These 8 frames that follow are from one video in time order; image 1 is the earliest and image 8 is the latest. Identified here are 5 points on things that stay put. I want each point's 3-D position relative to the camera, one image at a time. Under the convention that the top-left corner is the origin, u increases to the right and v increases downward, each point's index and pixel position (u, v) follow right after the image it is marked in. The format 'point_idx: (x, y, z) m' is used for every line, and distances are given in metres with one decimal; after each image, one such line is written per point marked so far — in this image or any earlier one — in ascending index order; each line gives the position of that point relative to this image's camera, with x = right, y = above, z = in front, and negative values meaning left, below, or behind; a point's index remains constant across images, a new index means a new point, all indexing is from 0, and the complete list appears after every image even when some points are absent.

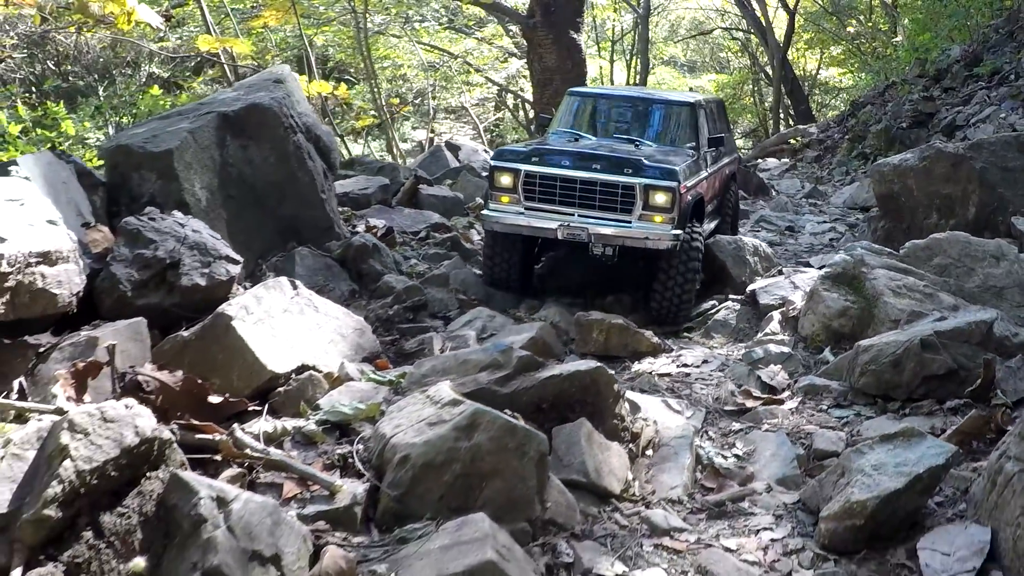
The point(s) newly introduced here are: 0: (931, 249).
0: (+2.0, +0.2, +6.9) m
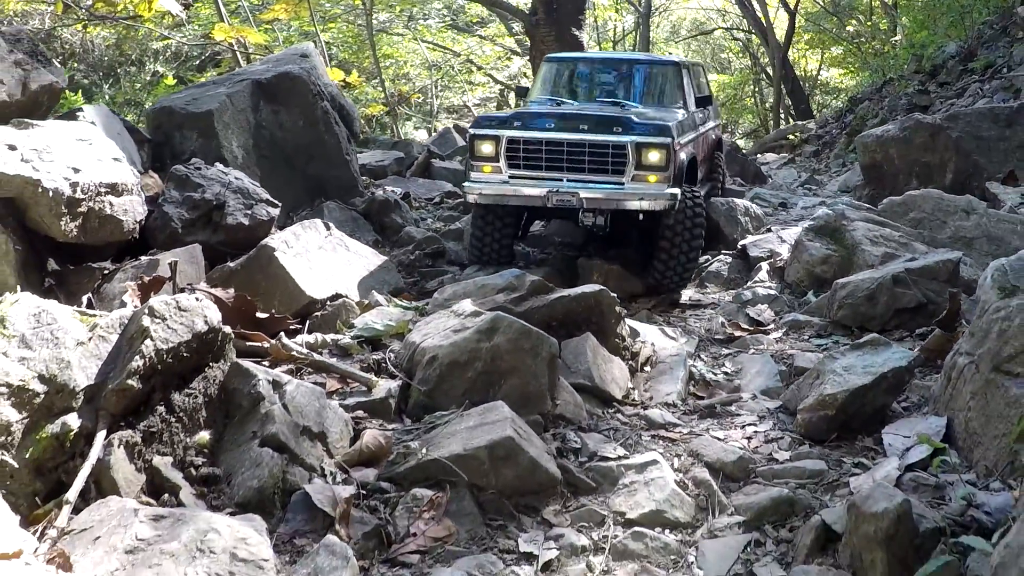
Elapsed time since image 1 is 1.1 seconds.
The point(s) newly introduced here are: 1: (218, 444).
0: (+2.0, +0.4, +7.5) m
1: (-0.8, -0.4, +4.1) m
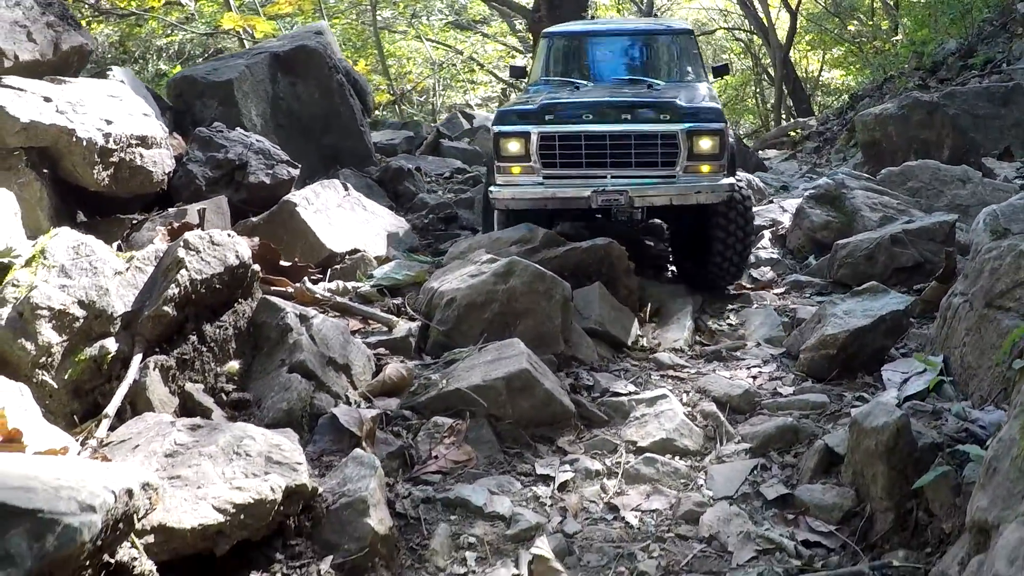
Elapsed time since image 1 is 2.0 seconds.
0: (+2.1, +0.6, +7.7) m
1: (-0.8, -0.3, +4.3) m
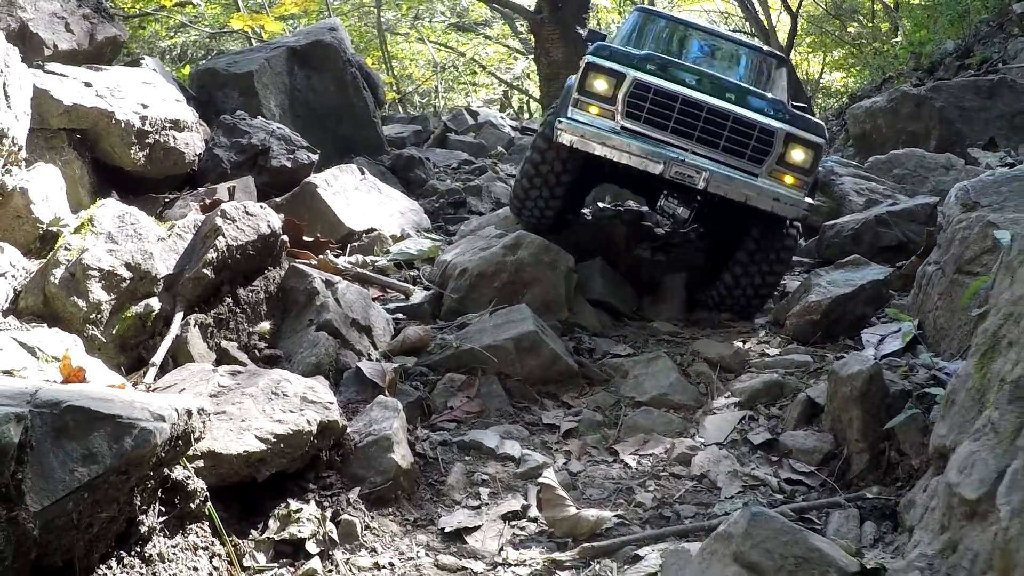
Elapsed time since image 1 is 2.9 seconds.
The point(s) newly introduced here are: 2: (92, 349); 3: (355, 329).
0: (+2.1, +0.7, +8.0) m
1: (-0.8, -0.1, +4.7) m
2: (-1.2, -0.2, +4.1) m
3: (-0.5, -0.1, +4.7) m
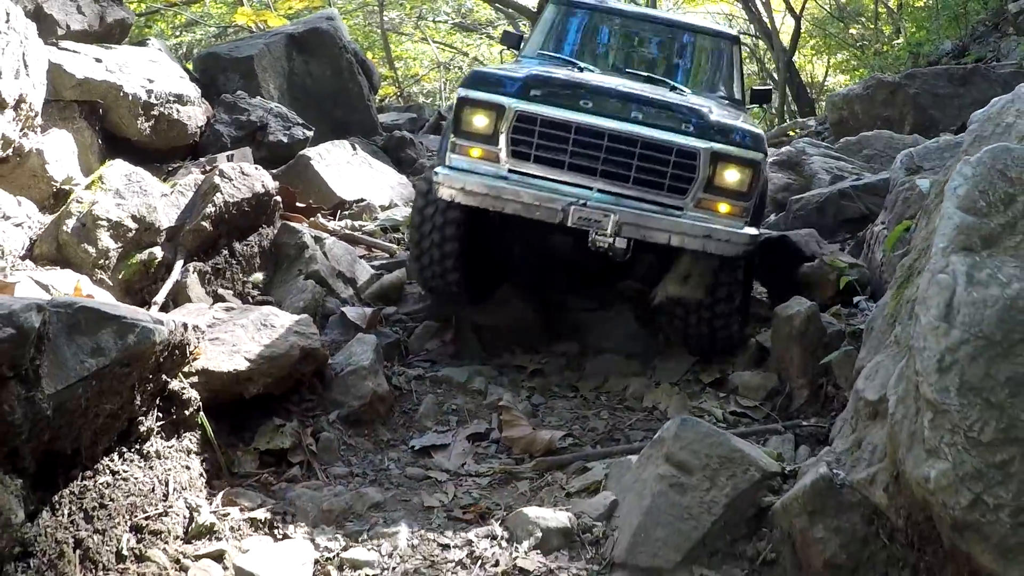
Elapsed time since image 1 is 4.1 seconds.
0: (+2.1, +0.8, +8.4) m
1: (-0.9, 0.0, +5.1) m
2: (-1.3, 0.0, +4.5) m
3: (-0.6, 0.0, +5.1) m
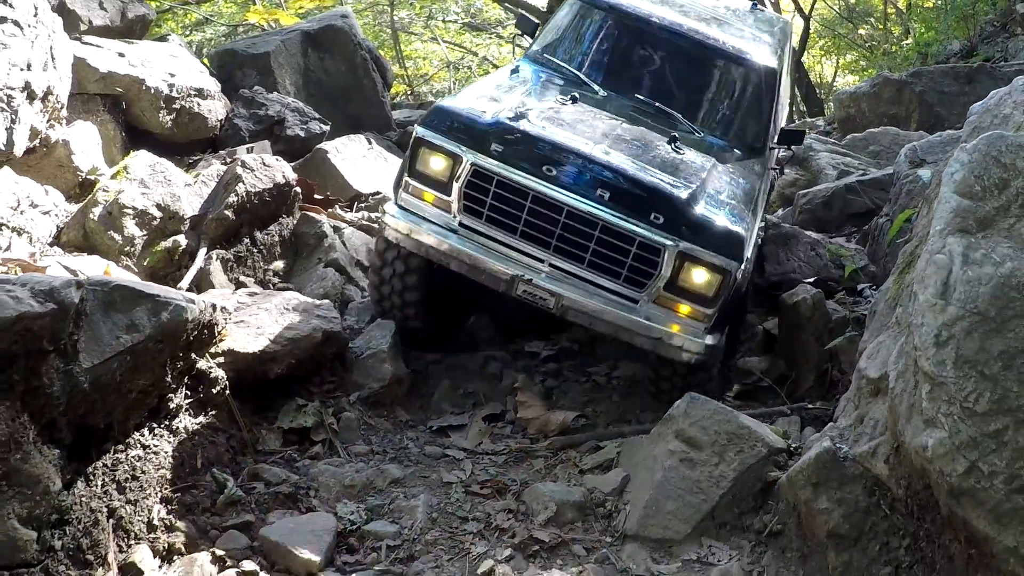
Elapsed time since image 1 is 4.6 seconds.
0: (+2.1, +0.9, +8.5) m
1: (-0.8, +0.1, +5.2) m
2: (-1.3, 0.0, +4.6) m
3: (-0.6, +0.1, +5.2) m
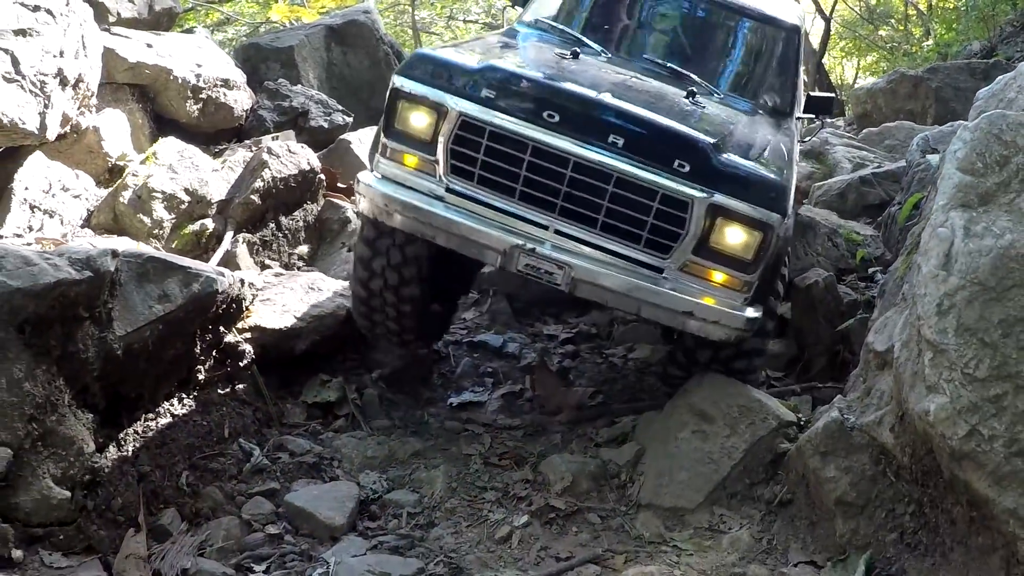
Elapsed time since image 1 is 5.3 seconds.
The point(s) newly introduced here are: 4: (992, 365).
0: (+2.2, +0.9, +8.6) m
1: (-0.7, +0.1, +5.3) m
2: (-1.2, +0.1, +4.8) m
3: (-0.5, +0.1, +5.3) m
4: (+0.9, -0.1, +2.7) m
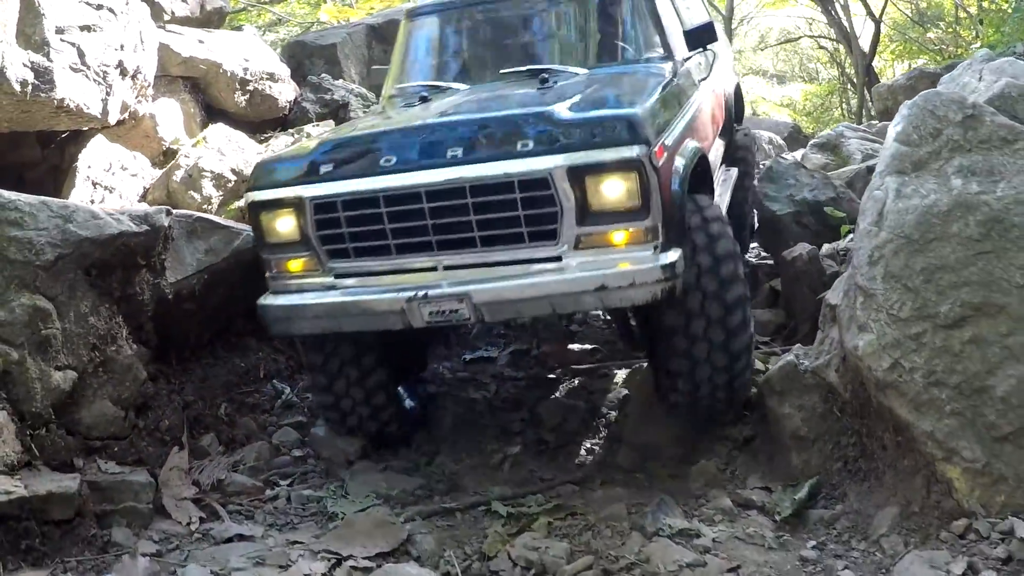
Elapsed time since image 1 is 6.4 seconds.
0: (+2.4, +1.0, +9.0) m
1: (-0.7, +0.2, +5.8) m
2: (-1.2, +0.2, +5.3) m
3: (-0.4, +0.2, +5.8) m
4: (+0.9, 0.0, +3.1) m
